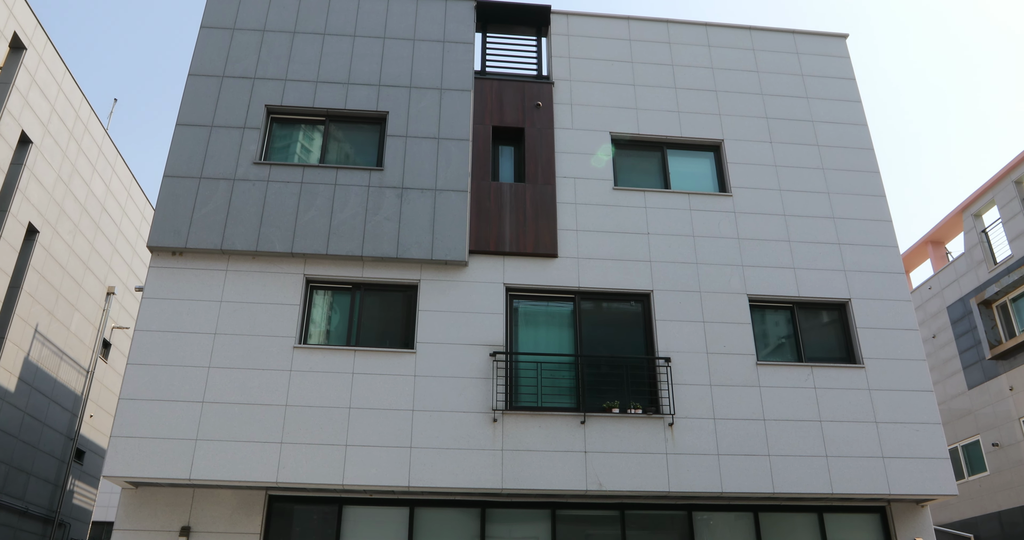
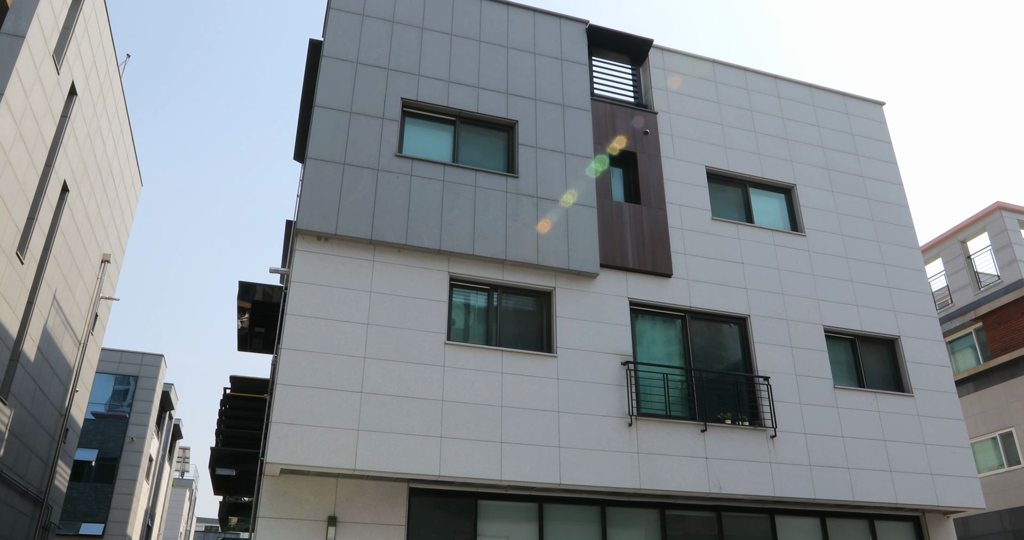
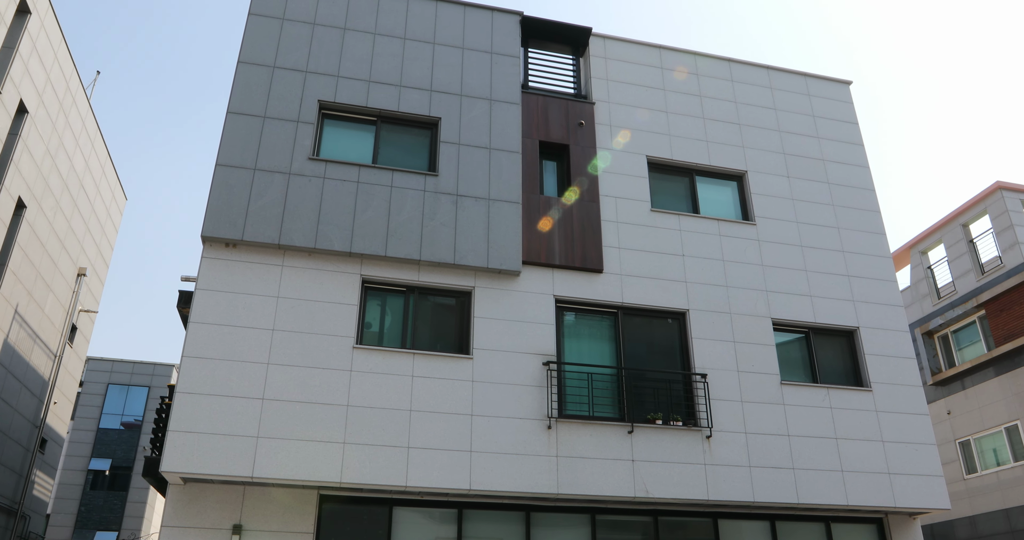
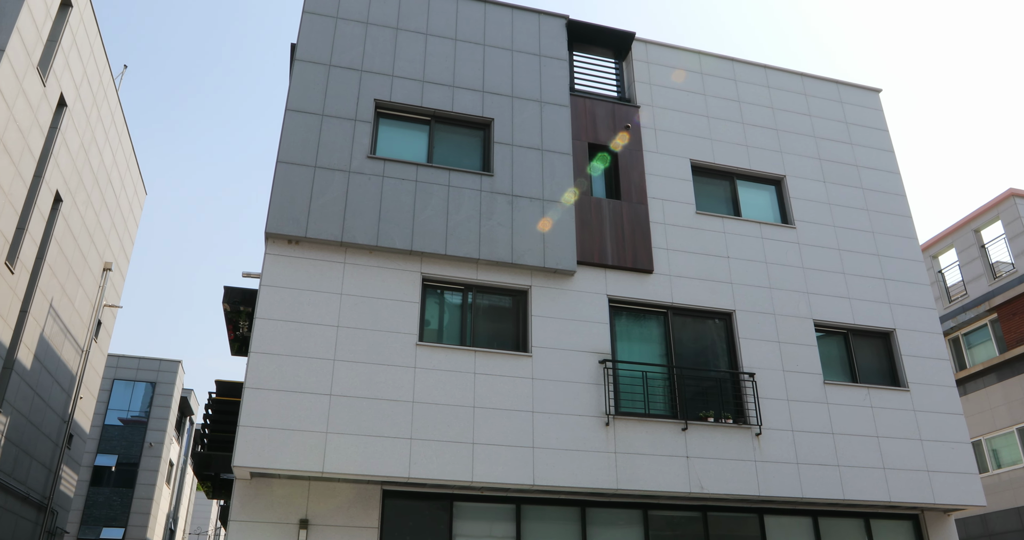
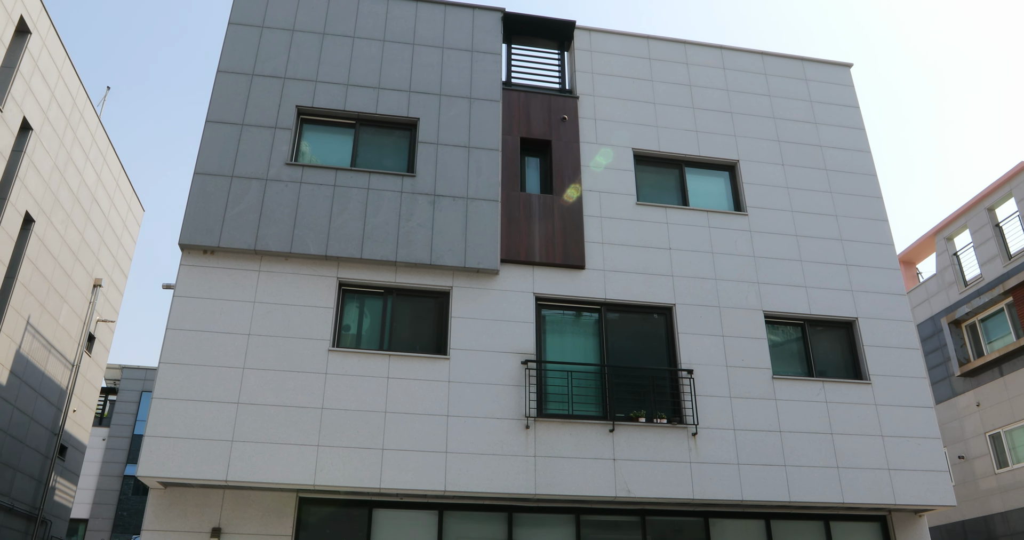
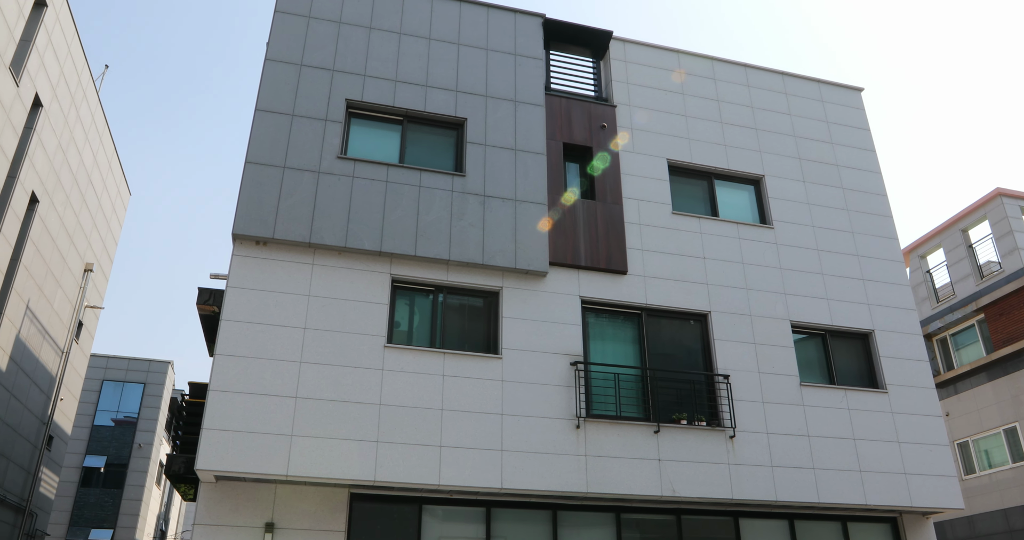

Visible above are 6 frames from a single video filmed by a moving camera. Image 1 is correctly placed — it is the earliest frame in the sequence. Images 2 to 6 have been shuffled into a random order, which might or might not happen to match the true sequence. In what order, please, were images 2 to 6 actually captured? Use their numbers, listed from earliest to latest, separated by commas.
5, 3, 6, 4, 2
